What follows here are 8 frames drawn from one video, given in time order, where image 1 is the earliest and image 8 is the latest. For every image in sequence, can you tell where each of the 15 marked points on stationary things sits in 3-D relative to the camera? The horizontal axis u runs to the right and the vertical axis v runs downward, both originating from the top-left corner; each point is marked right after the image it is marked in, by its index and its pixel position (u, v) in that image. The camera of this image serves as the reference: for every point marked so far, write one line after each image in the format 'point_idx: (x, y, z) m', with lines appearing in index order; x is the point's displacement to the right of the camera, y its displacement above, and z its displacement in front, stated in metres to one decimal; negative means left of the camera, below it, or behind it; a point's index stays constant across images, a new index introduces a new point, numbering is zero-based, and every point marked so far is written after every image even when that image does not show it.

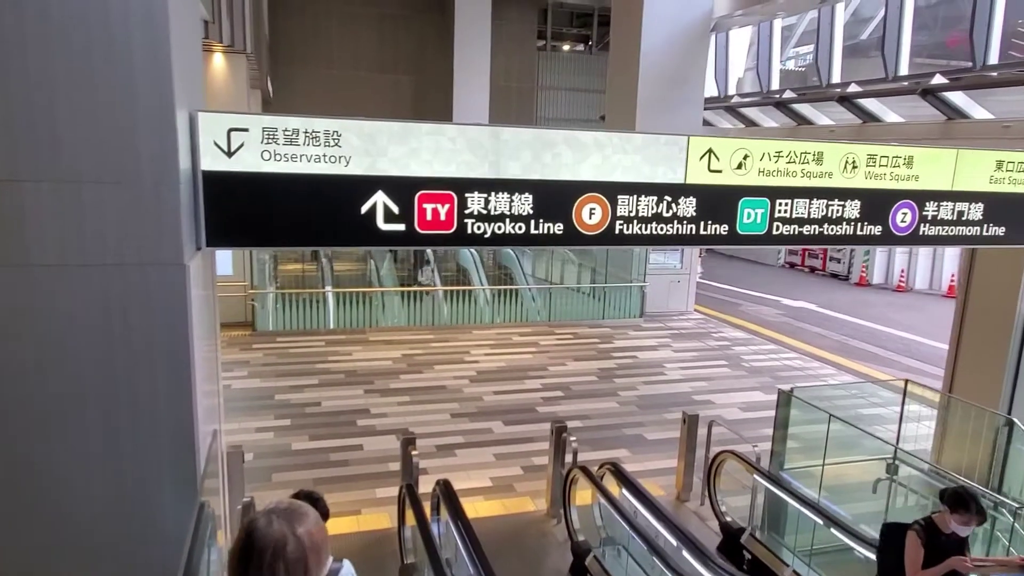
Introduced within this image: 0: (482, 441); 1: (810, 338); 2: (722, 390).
0: (-0.3, -1.4, +6.8) m
1: (+4.8, -0.8, +11.5) m
2: (+2.5, -1.2, +8.6) m
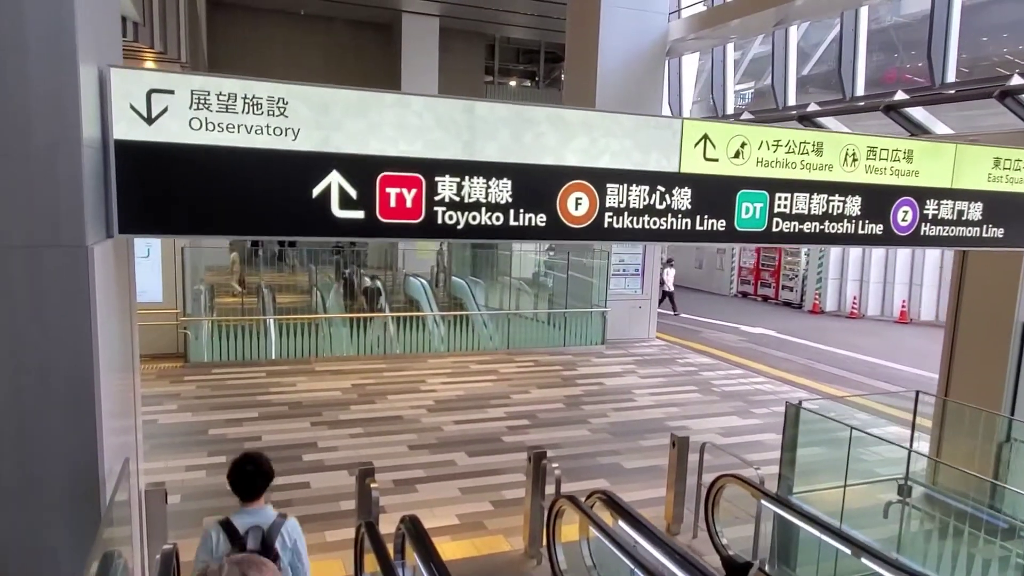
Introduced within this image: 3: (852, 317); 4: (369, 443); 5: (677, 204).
0: (-0.6, -1.6, +6.1) m
1: (+4.2, -1.2, +11.3) m
2: (+2.1, -1.4, +8.1) m
3: (+8.0, -0.7, +16.9) m
4: (-1.4, -1.5, +6.8) m
5: (+0.9, +0.5, +4.0) m
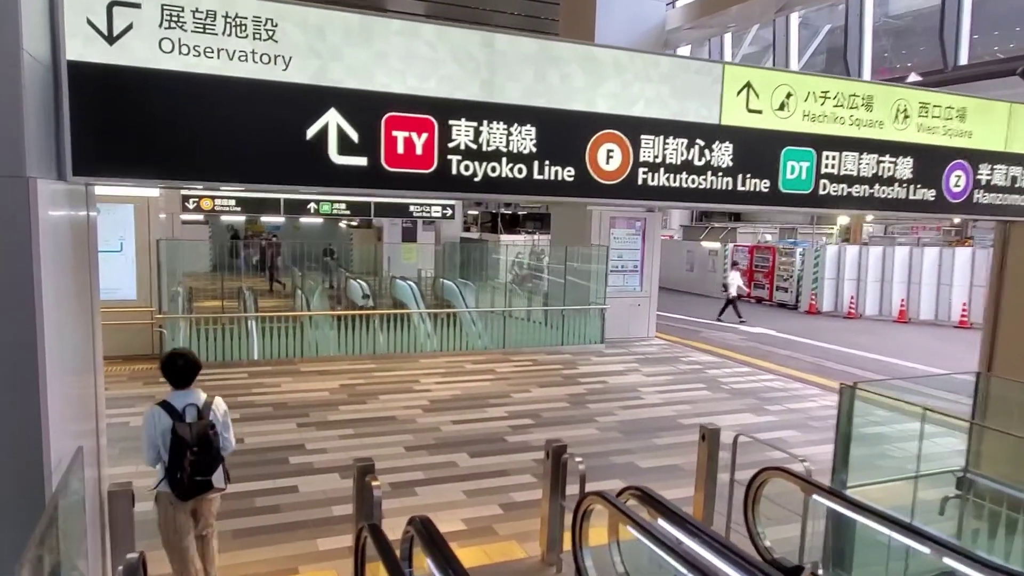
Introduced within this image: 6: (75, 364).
0: (-0.5, -1.5, +5.6) m
1: (+4.1, -1.1, +10.8) m
2: (+2.1, -1.3, +7.7) m
3: (+7.8, -0.7, +16.6) m
4: (-1.3, -1.4, +6.3) m
5: (+1.0, +0.6, +3.6) m
6: (-1.8, -0.4, +3.0) m
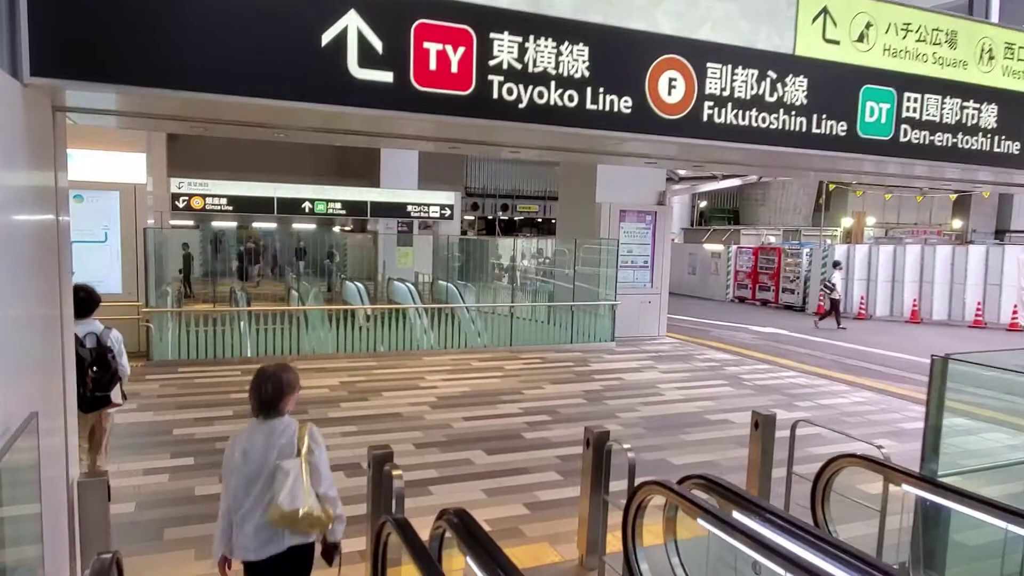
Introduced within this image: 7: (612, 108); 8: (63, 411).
0: (-0.4, -1.3, +5.1) m
1: (+4.2, -1.0, +10.4) m
2: (+2.2, -1.2, +7.2) m
3: (+7.8, -0.7, +16.2) m
4: (-1.2, -1.2, +5.8) m
5: (+1.2, +0.8, +3.1) m
6: (-1.6, -0.2, +2.5) m
7: (+0.4, +0.7, +2.8) m
8: (-1.7, -0.5, +2.7) m
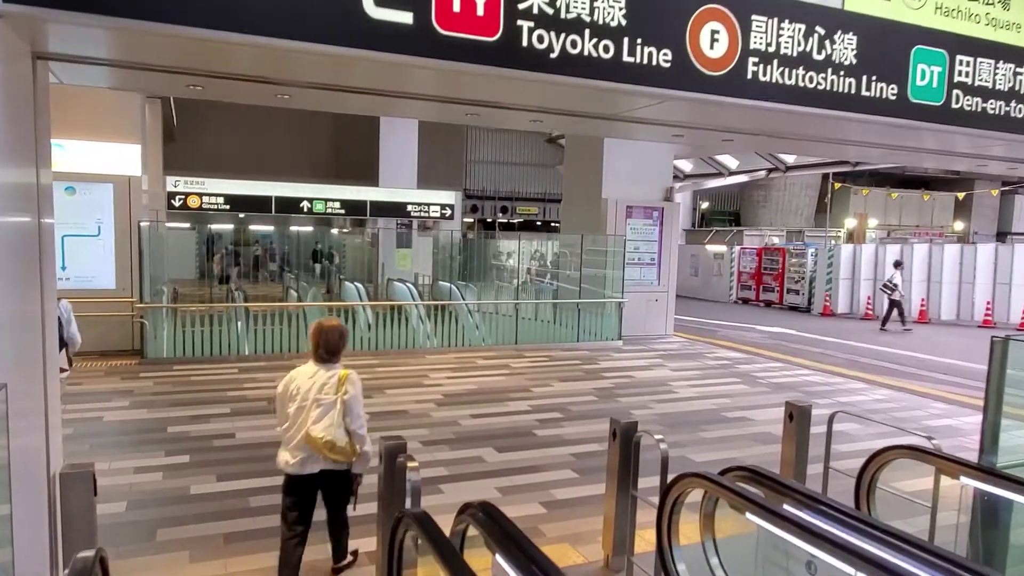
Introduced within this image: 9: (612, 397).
0: (-0.3, -1.2, +4.8) m
1: (+4.3, -1.0, +10.1) m
2: (+2.3, -1.1, +6.9) m
3: (+7.9, -0.7, +16.0) m
4: (-1.1, -1.1, +5.5) m
5: (+1.3, +0.9, +2.8) m
6: (-1.5, -0.1, +2.2) m
7: (+0.5, +0.8, +2.5) m
8: (-1.6, -0.4, +2.5) m
9: (+1.0, -1.1, +7.1) m
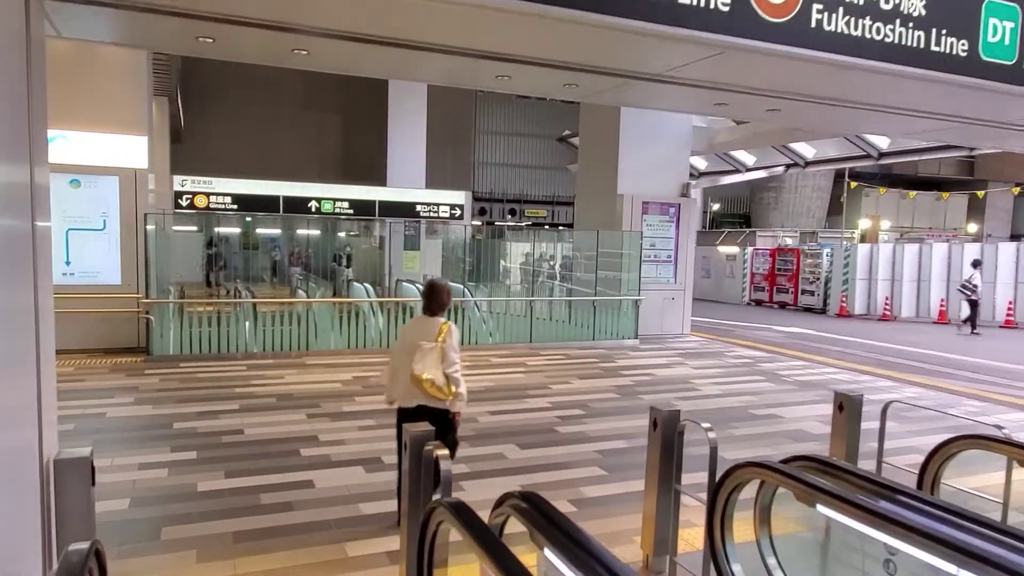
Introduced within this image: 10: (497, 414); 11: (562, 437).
0: (-0.1, -1.1, +4.5) m
1: (+4.5, -0.9, +9.9) m
2: (+2.5, -1.1, +6.6) m
3: (+8.1, -0.7, +15.7) m
4: (-0.9, -1.1, +5.2) m
5: (+1.4, +1.0, +2.6) m
6: (-1.4, 0.0, +2.0) m
7: (+0.6, +0.9, +2.3) m
8: (-1.5, -0.3, +2.2) m
9: (+1.1, -1.0, +6.8) m
10: (-0.1, -1.0, +5.9) m
11: (+0.4, -1.1, +5.3) m
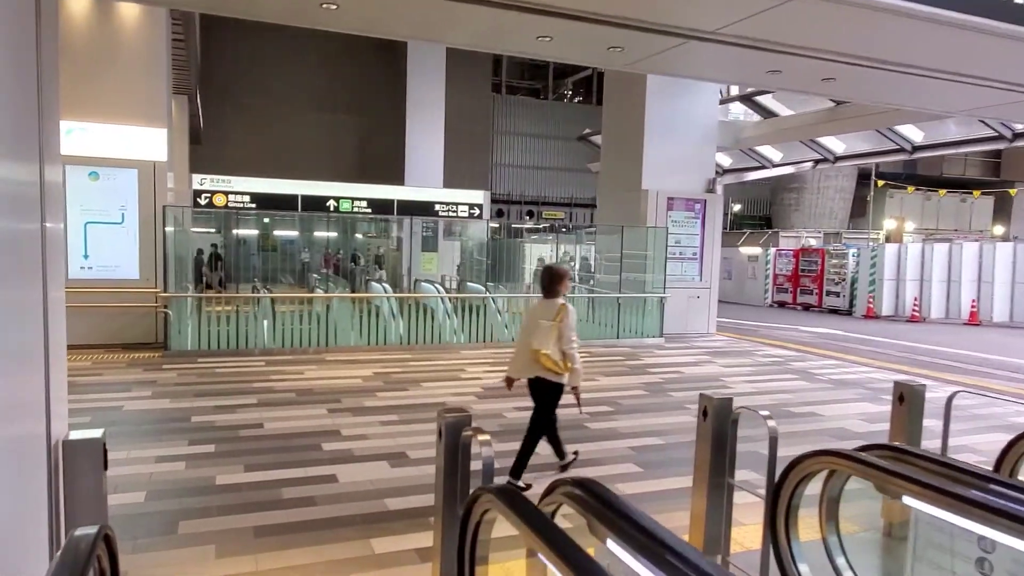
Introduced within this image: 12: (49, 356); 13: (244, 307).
0: (+0.1, -1.1, +4.3) m
1: (+4.8, -0.9, +9.5) m
2: (+2.7, -1.0, +6.4) m
3: (+8.5, -0.7, +15.3) m
4: (-0.7, -1.0, +5.0) m
5: (+1.6, +1.1, +2.4) m
6: (-1.2, +0.1, +1.8) m
7: (+0.8, +1.0, +2.1) m
8: (-1.3, -0.2, +2.1) m
9: (+1.4, -0.9, +6.6) m
10: (+0.1, -1.0, +5.7) m
11: (+0.6, -1.0, +5.1) m
12: (-1.3, -0.2, +2.1) m
13: (-3.3, -0.3, +9.0) m
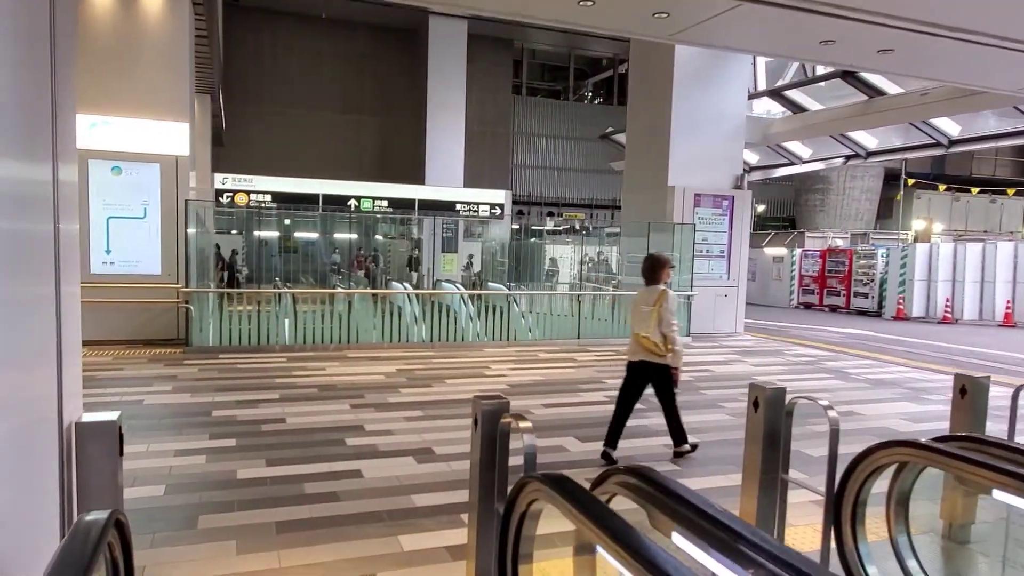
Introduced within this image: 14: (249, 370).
0: (+0.3, -1.0, +4.1) m
1: (+5.1, -0.9, +9.3) m
2: (+2.9, -1.0, +6.1) m
3: (+8.9, -0.7, +14.9) m
4: (-0.5, -0.9, +4.9) m
5: (+1.7, +1.2, +2.2) m
6: (-1.1, +0.2, +1.6) m
7: (+0.9, +1.1, +1.9) m
8: (-1.2, -0.1, +1.9) m
9: (+1.6, -0.9, +6.4) m
10: (+0.3, -0.9, +5.5) m
11: (+0.8, -1.0, +4.9) m
12: (-1.2, -0.1, +1.9) m
13: (-3.0, -0.2, +8.9) m
14: (-2.4, -0.8, +6.7) m
